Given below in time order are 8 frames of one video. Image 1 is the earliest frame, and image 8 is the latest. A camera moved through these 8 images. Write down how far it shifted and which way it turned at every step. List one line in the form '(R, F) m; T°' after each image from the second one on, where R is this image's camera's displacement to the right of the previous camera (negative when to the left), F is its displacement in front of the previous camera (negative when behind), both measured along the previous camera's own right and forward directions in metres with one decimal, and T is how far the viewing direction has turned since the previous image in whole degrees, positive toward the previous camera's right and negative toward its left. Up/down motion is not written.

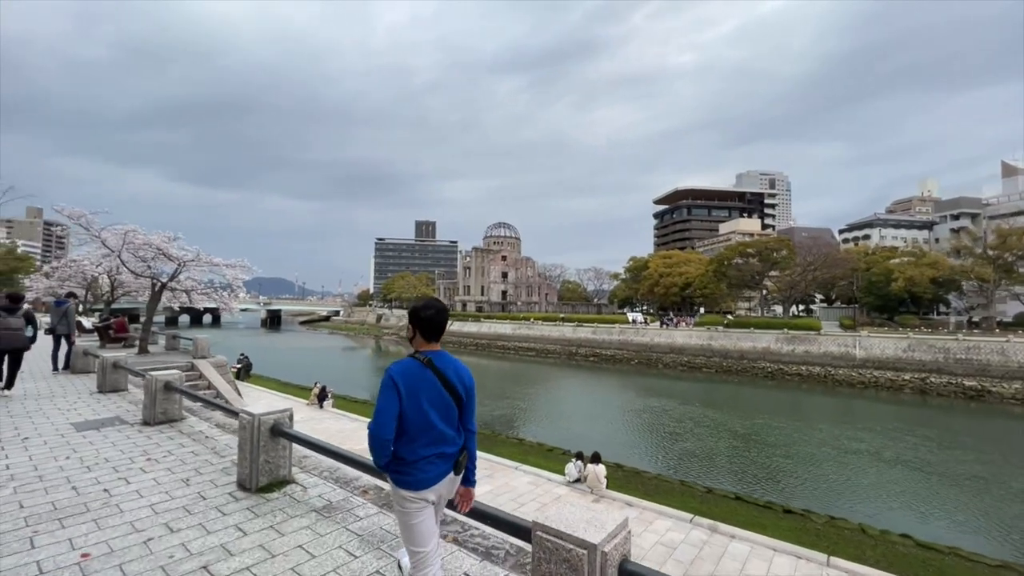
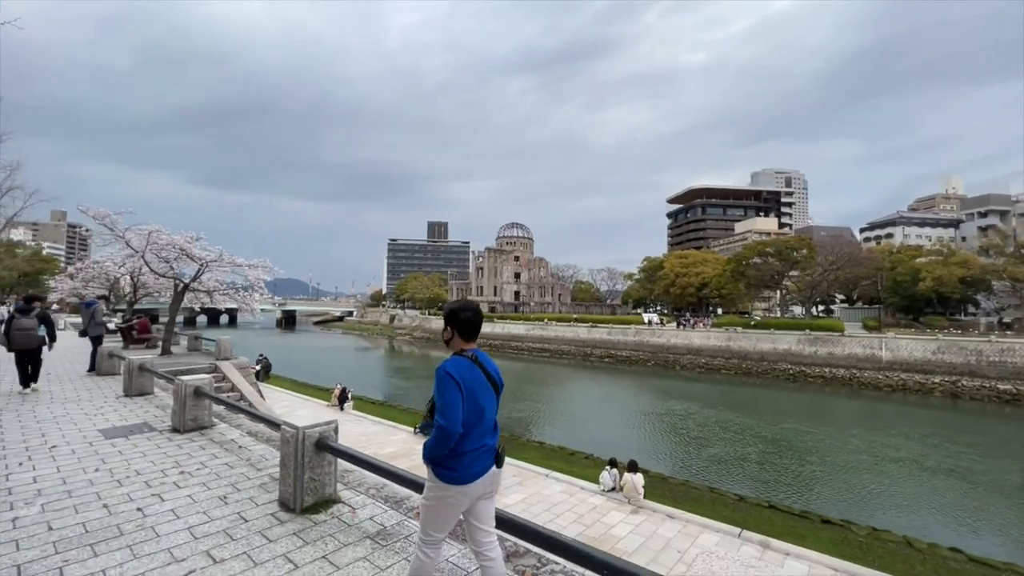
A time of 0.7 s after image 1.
(-0.3, +0.3) m; -1°
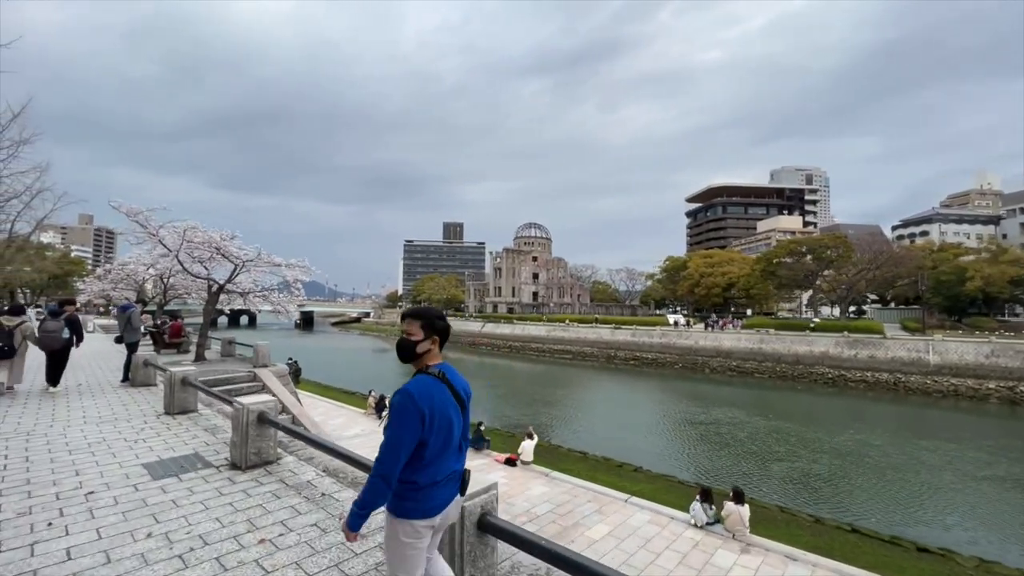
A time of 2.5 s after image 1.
(-0.9, +0.8) m; -2°
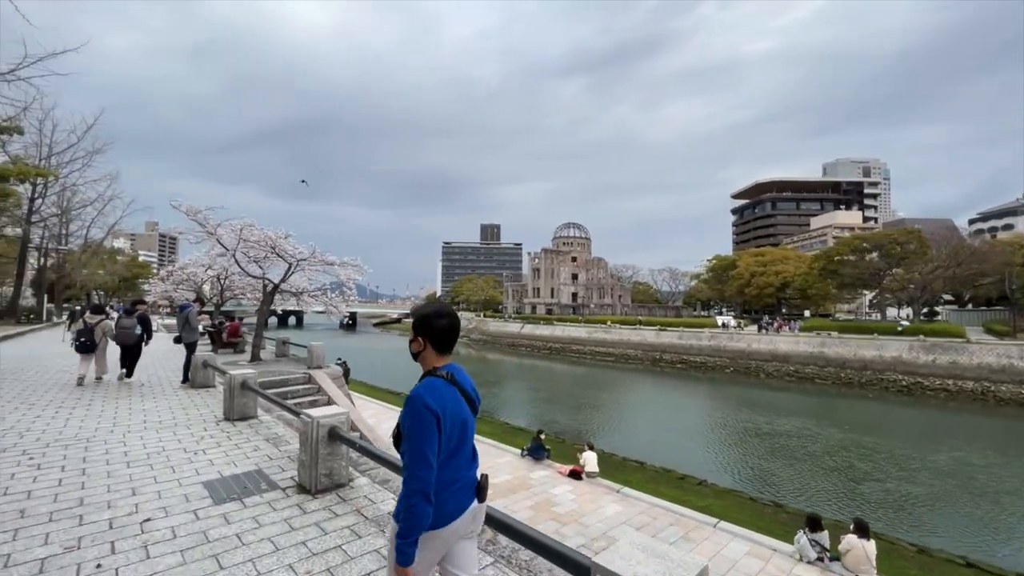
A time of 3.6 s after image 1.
(-0.5, +0.5) m; -5°
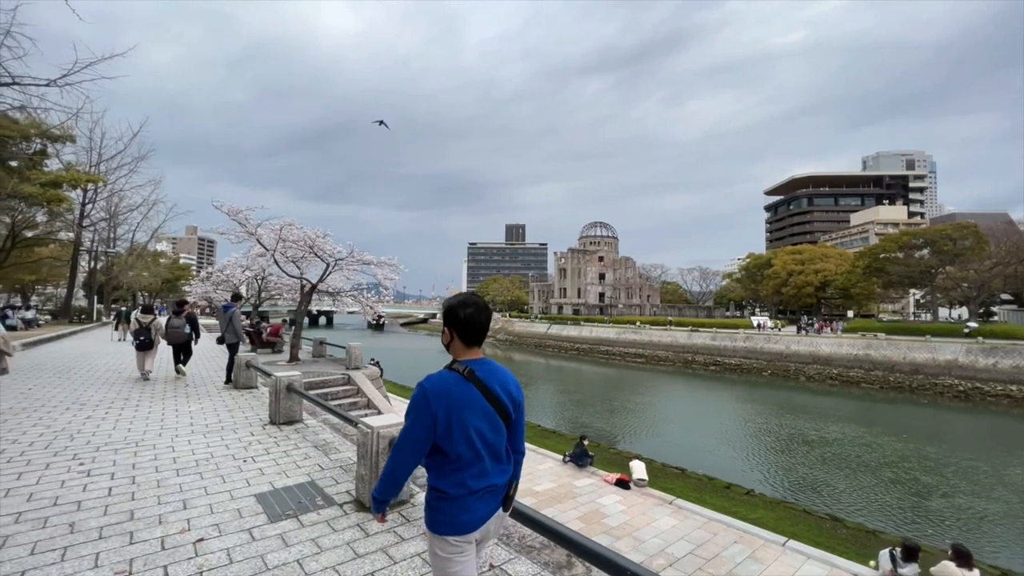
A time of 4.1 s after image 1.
(-0.3, +0.3) m; -3°
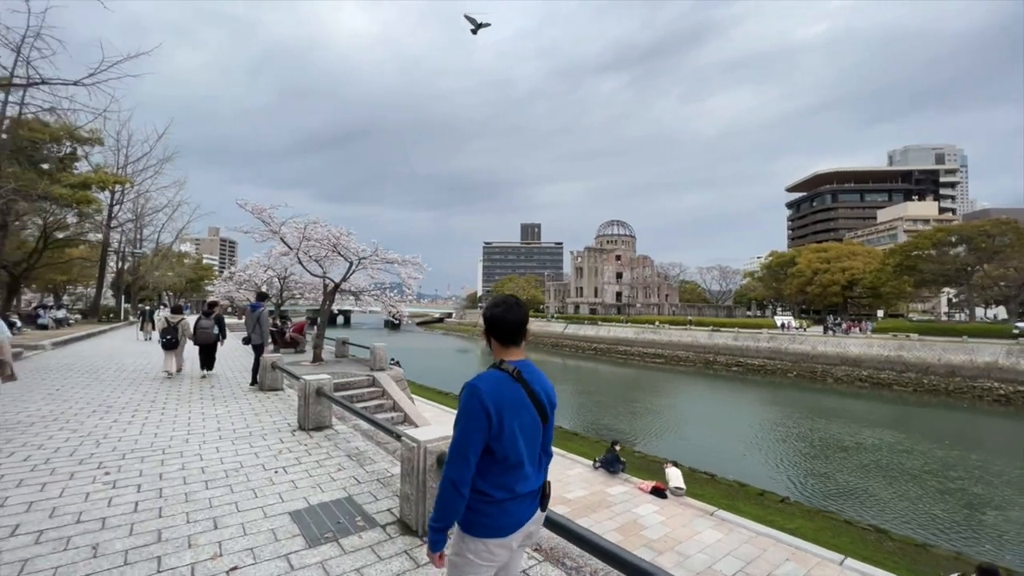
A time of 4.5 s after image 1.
(-0.2, +0.3) m; -2°
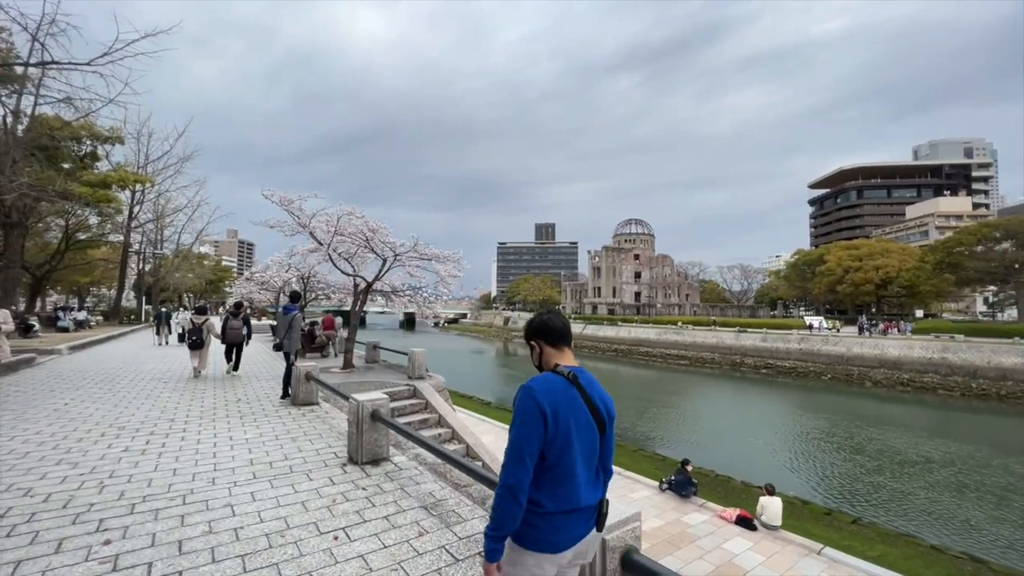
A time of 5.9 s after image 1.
(-0.7, +0.8) m; -2°
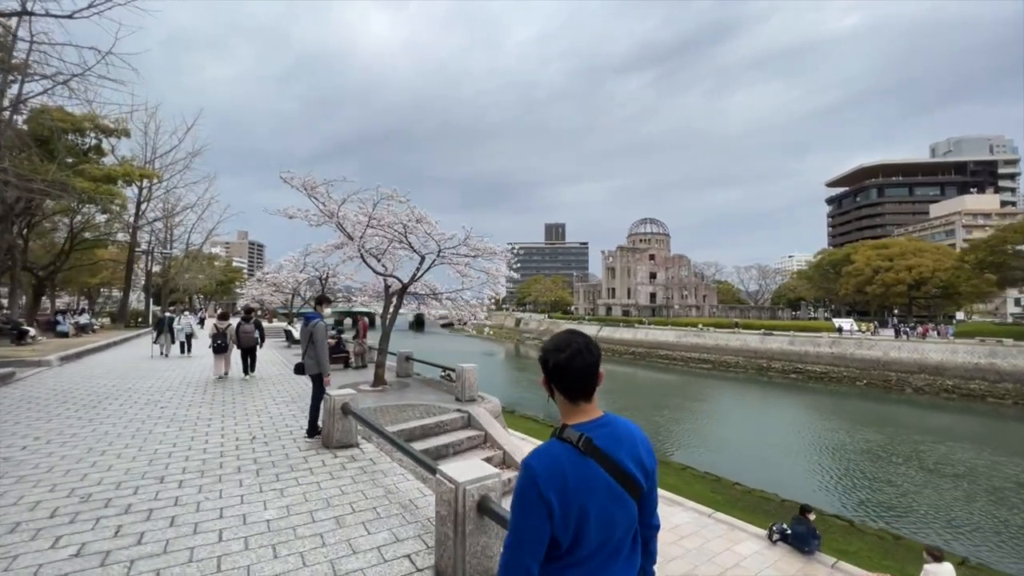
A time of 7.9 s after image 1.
(-0.9, +1.3) m; -1°
